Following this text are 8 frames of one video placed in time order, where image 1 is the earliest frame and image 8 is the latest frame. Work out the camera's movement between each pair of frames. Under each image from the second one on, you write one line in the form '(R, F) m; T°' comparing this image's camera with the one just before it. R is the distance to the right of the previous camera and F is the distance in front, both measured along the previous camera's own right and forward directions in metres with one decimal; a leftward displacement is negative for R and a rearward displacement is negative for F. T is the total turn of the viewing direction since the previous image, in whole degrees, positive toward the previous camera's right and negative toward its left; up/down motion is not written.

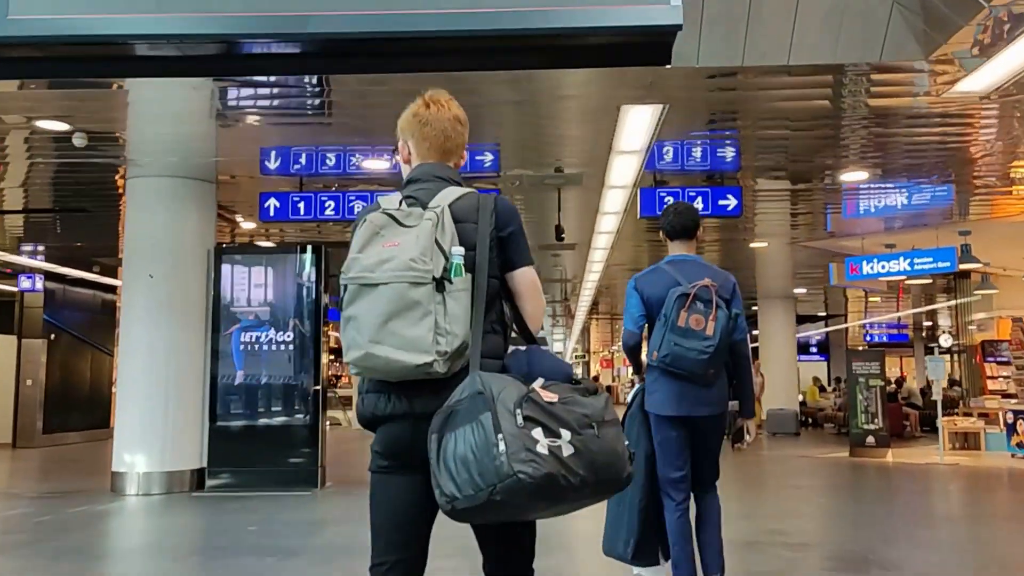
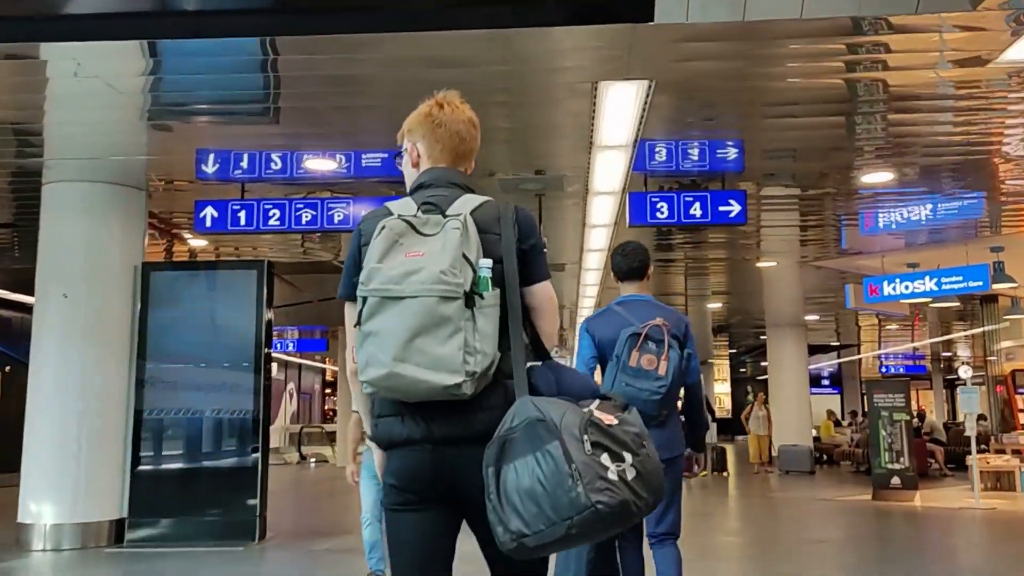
(+0.3, +1.0) m; -1°
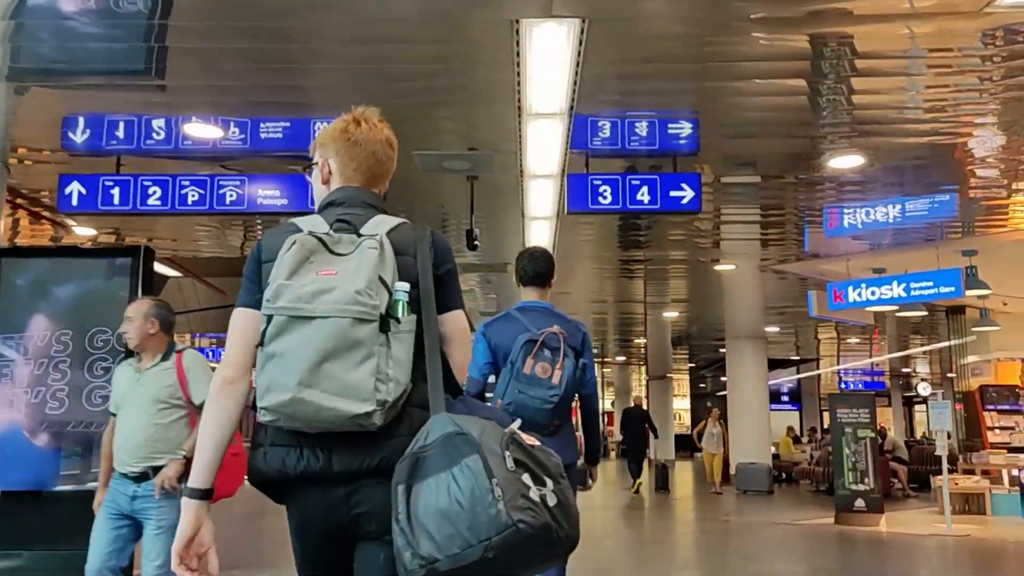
(+0.3, +0.9) m; +3°
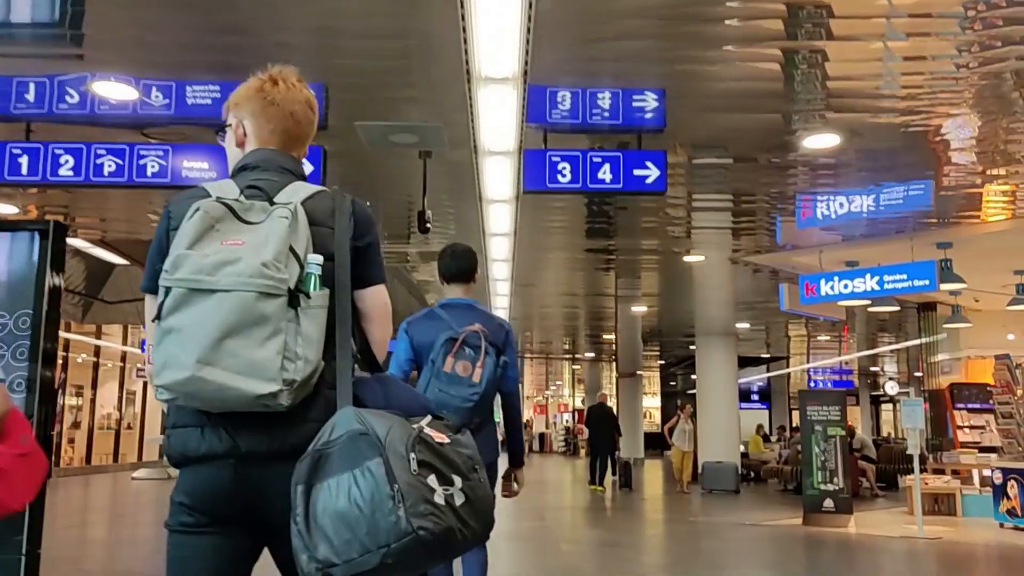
(+0.2, +0.4) m; +2°
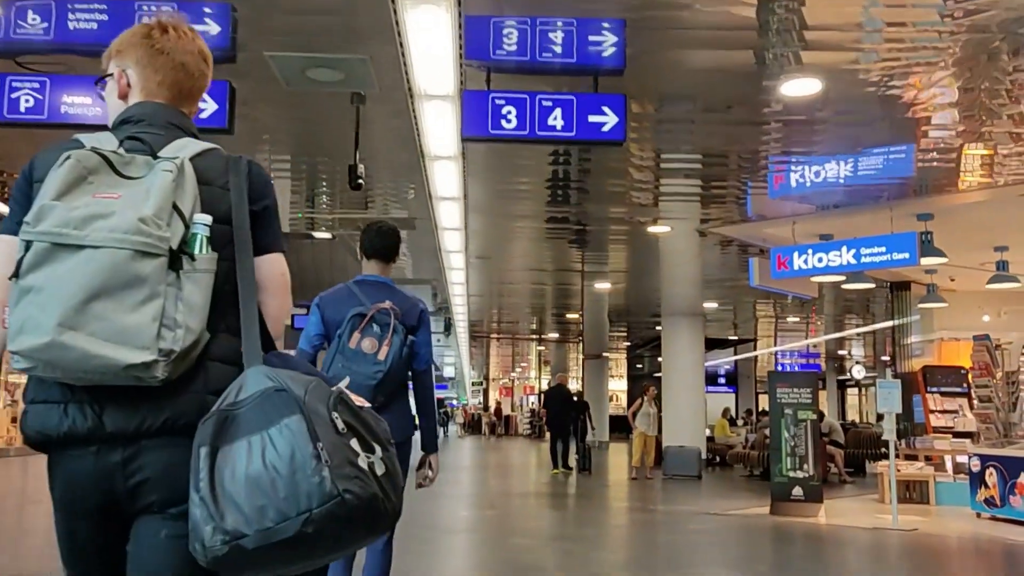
(+0.2, +0.7) m; +2°
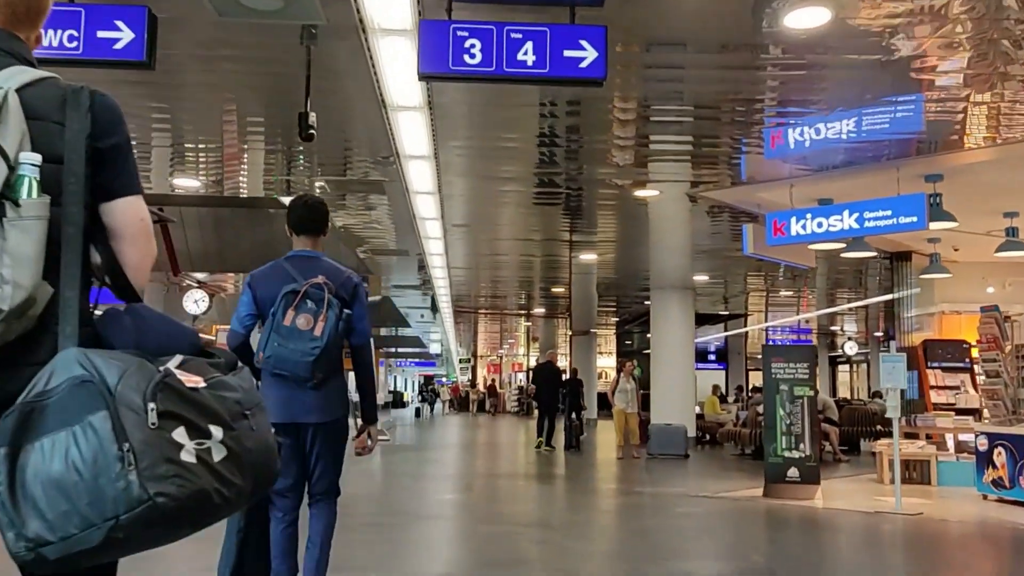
(+0.1, +0.6) m; +1°
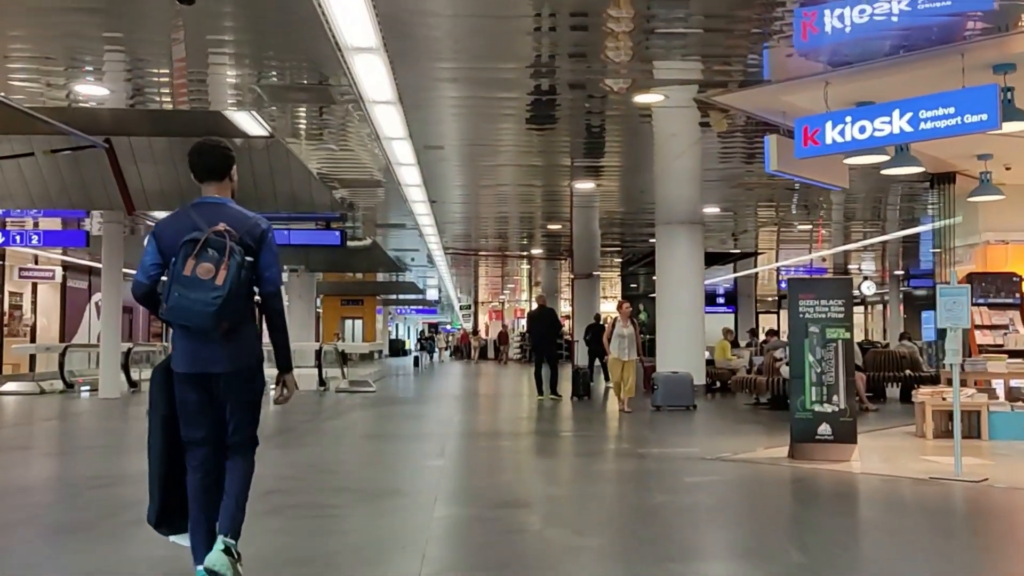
(+0.2, +1.3) m; 0°
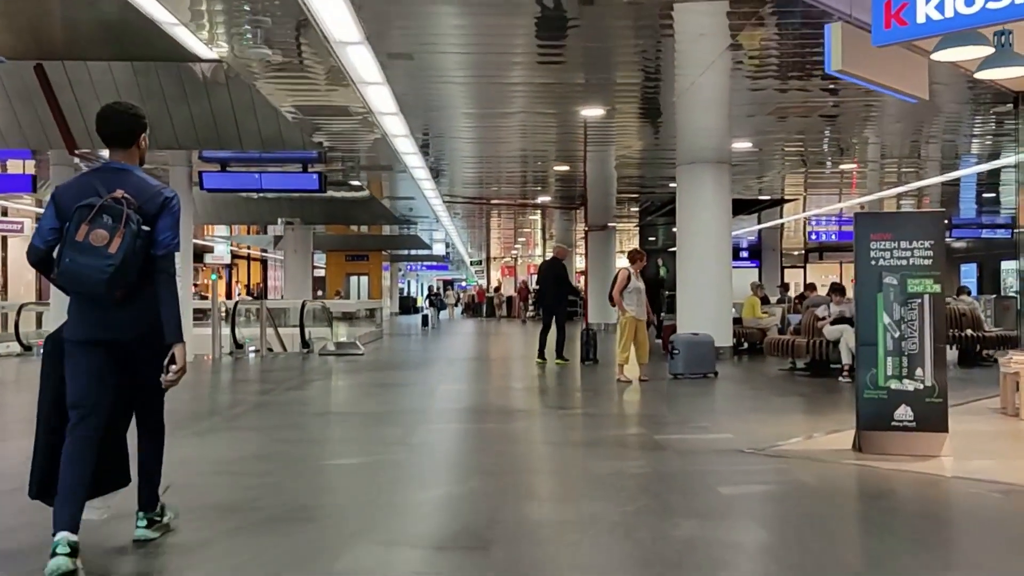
(+0.3, +1.6) m; -1°
